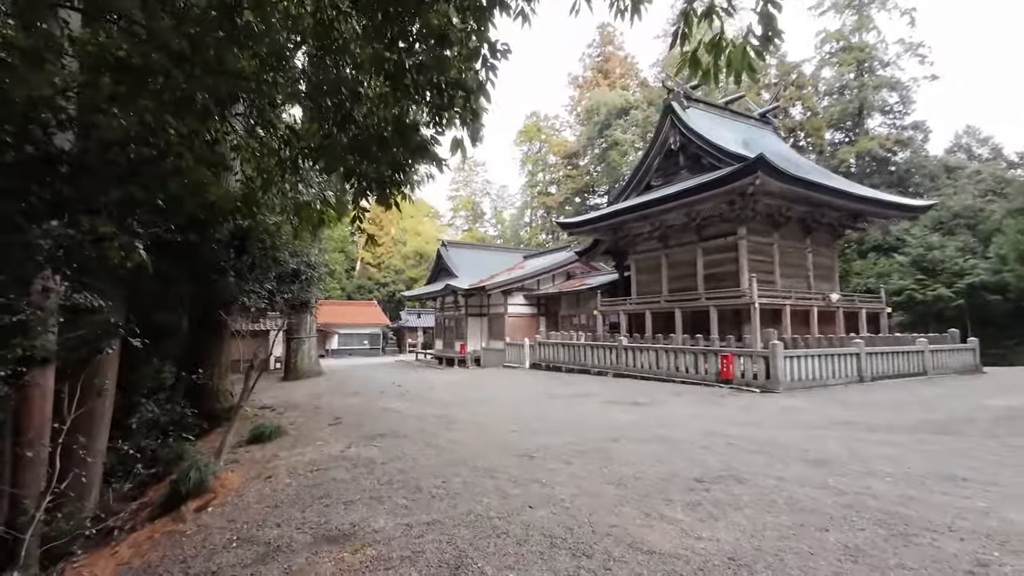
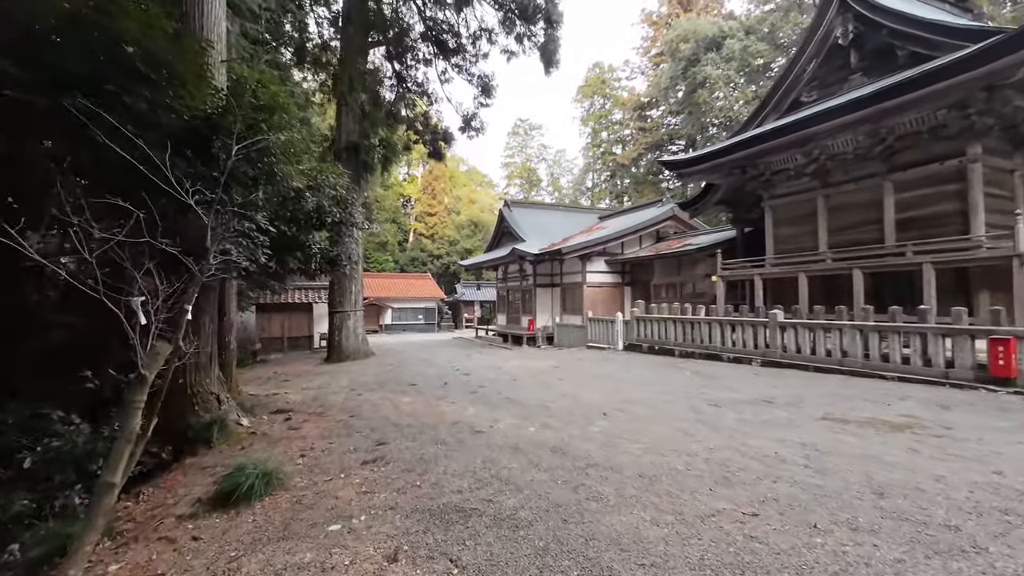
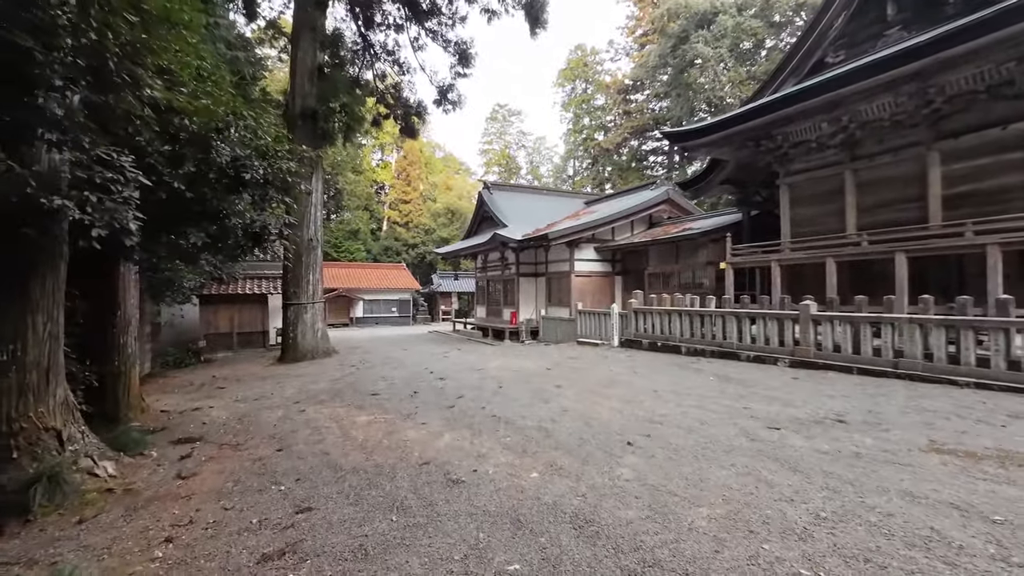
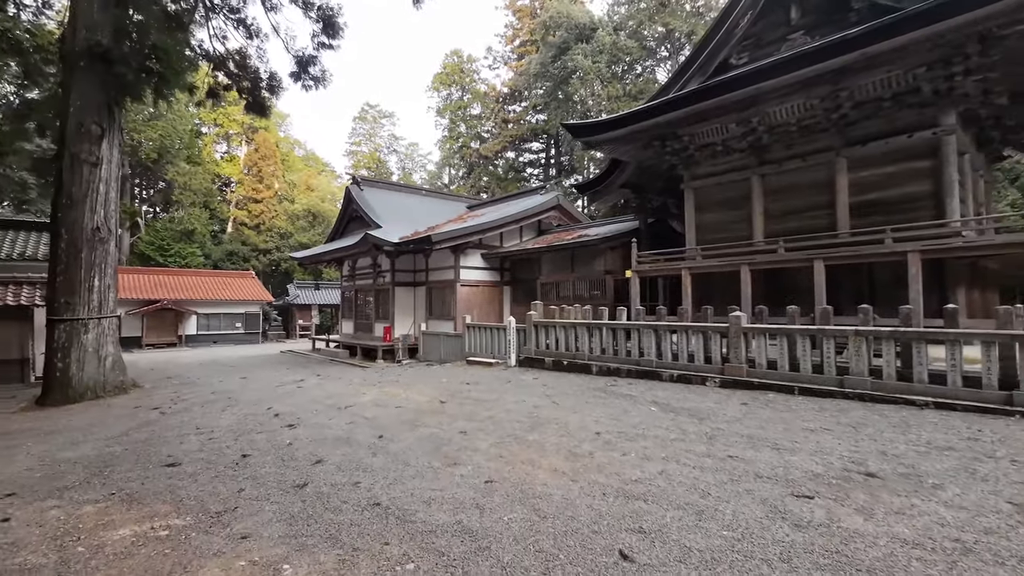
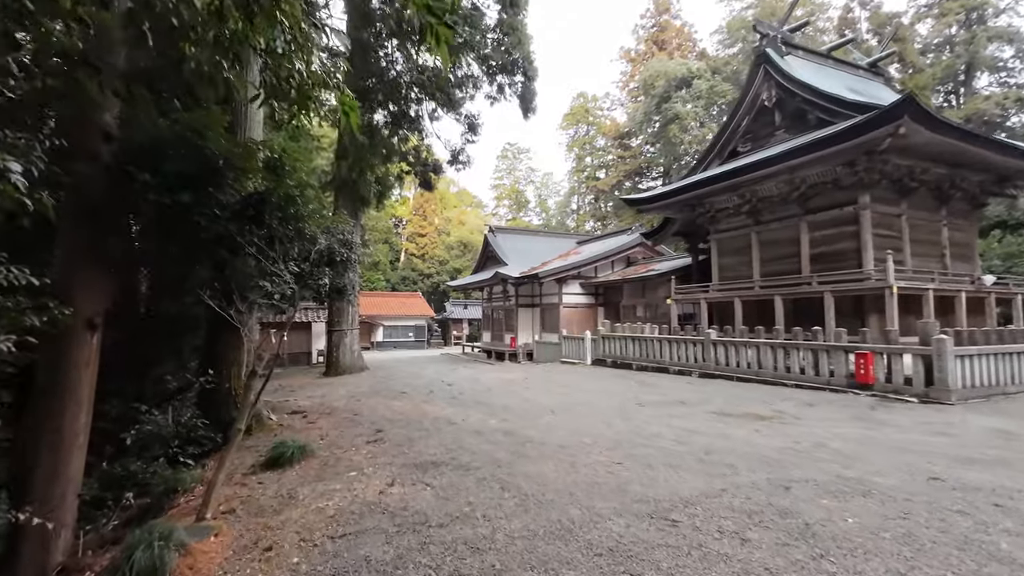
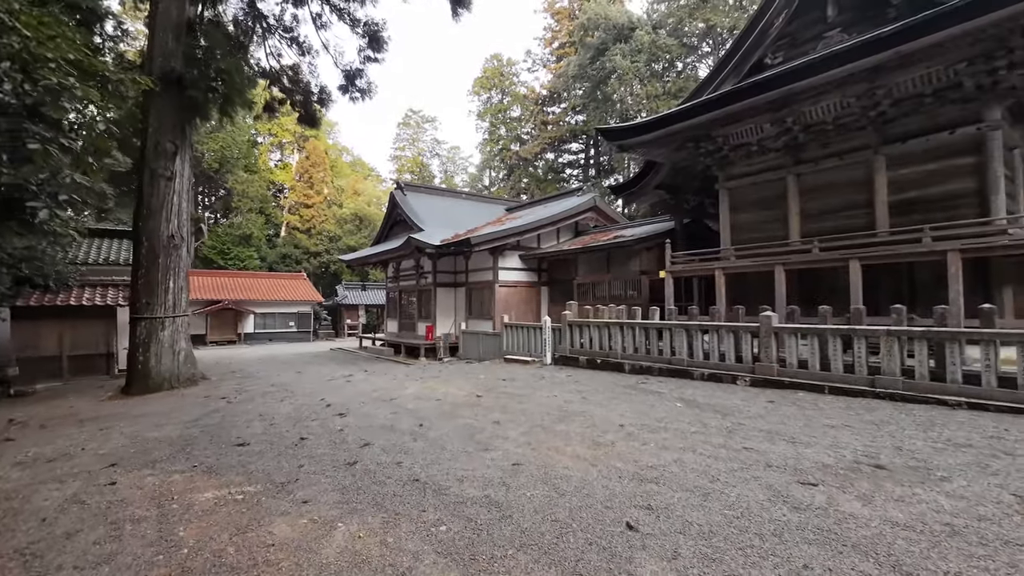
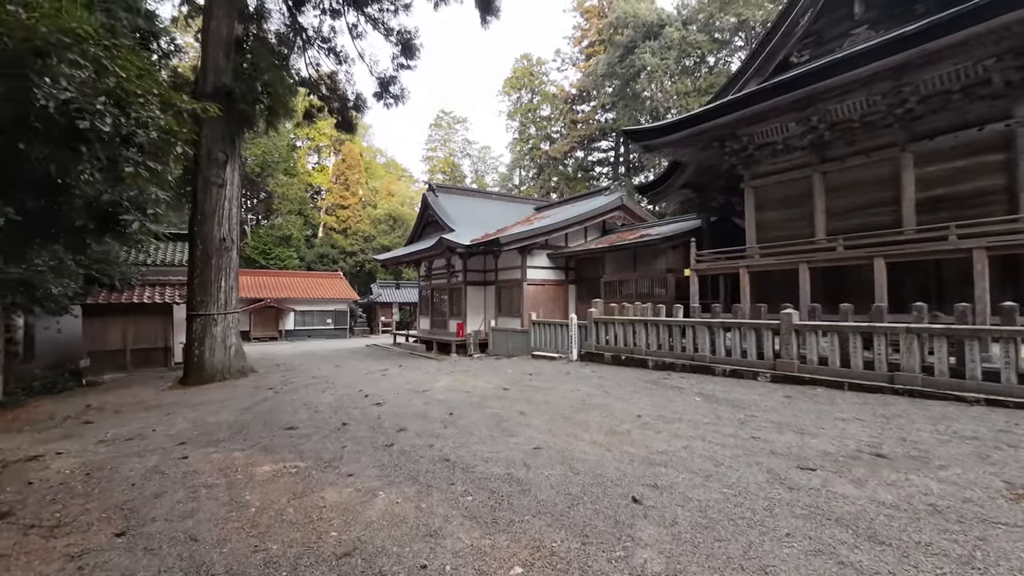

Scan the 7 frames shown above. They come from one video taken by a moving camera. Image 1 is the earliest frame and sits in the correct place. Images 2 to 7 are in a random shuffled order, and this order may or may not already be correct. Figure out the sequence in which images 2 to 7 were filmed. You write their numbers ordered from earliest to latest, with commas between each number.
5, 2, 3, 7, 6, 4
